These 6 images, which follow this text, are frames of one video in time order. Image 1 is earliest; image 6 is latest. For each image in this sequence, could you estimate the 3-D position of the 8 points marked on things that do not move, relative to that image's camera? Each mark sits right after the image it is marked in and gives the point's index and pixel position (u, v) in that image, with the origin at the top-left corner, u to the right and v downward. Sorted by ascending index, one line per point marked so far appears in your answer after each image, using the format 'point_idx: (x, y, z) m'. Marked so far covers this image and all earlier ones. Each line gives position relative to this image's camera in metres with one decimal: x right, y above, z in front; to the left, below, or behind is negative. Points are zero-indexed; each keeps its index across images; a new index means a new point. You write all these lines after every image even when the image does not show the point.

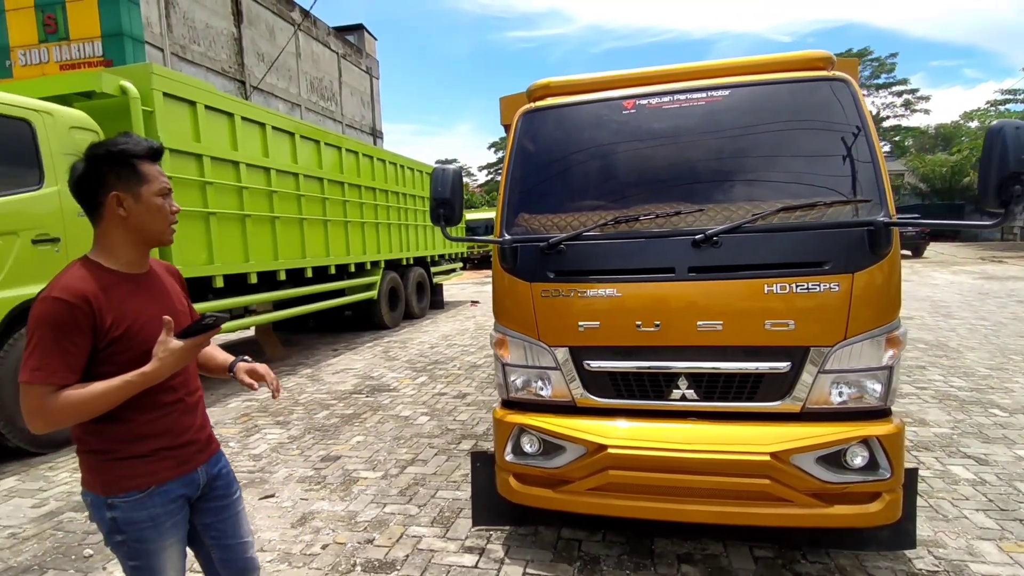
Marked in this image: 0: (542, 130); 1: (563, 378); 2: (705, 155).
0: (+0.2, +0.8, +3.0) m
1: (+0.2, -0.4, +2.5) m
2: (+0.9, +0.6, +2.8) m
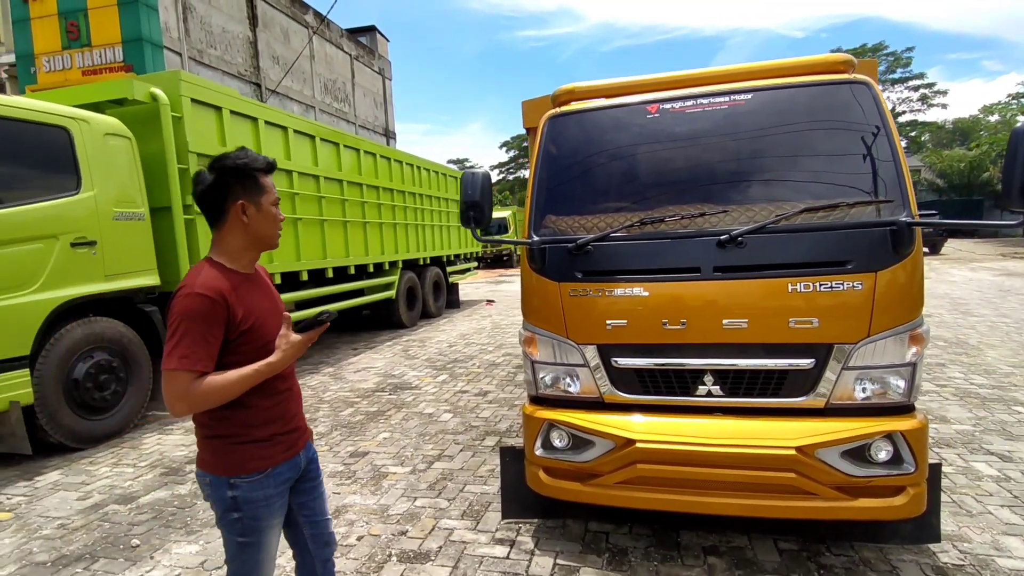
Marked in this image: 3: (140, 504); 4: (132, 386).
0: (+0.3, +0.8, +3.1) m
1: (+0.3, -0.4, +2.5) m
2: (+1.0, +0.6, +2.9) m
3: (-2.2, -1.3, +3.4) m
4: (-3.2, -0.8, +4.9) m
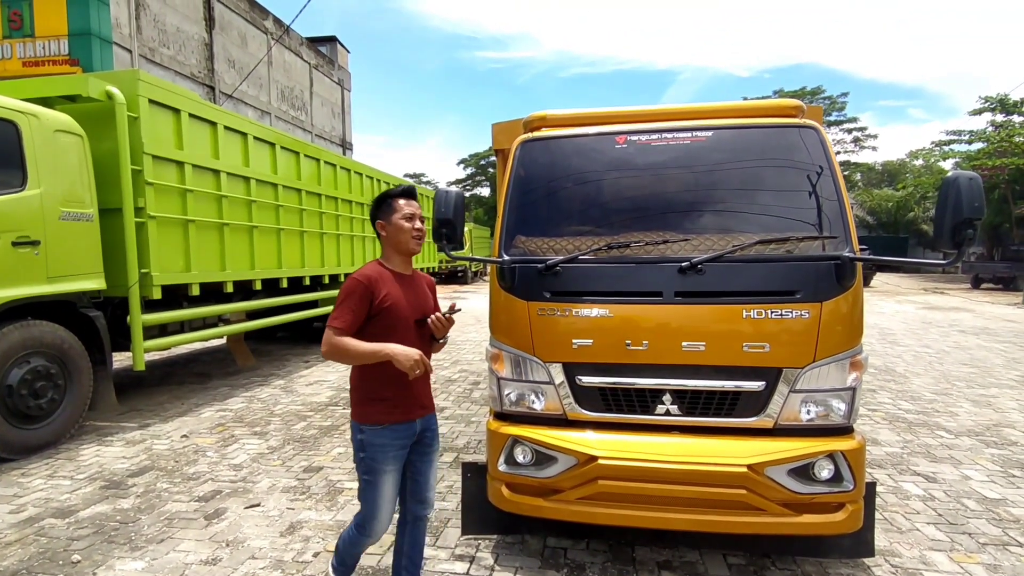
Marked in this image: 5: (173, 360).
0: (+0.2, +0.7, +3.2) m
1: (+0.2, -0.5, +2.6) m
2: (+0.9, +0.5, +3.0) m
3: (-2.4, -1.3, +3.2) m
4: (-3.6, -0.9, +4.7) m
5: (-4.5, -1.0, +7.7) m
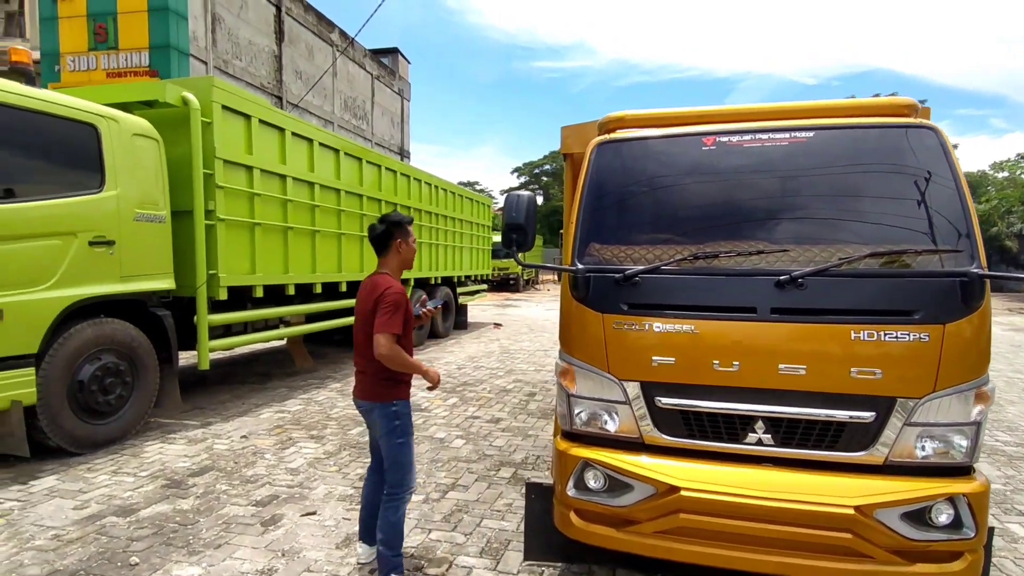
0: (+0.5, +0.6, +3.0) m
1: (+0.5, -0.5, +2.4) m
2: (+1.2, +0.4, +2.8) m
3: (-2.1, -1.3, +3.2) m
4: (-3.1, -0.9, +4.8) m
5: (-3.7, -1.0, +7.9) m
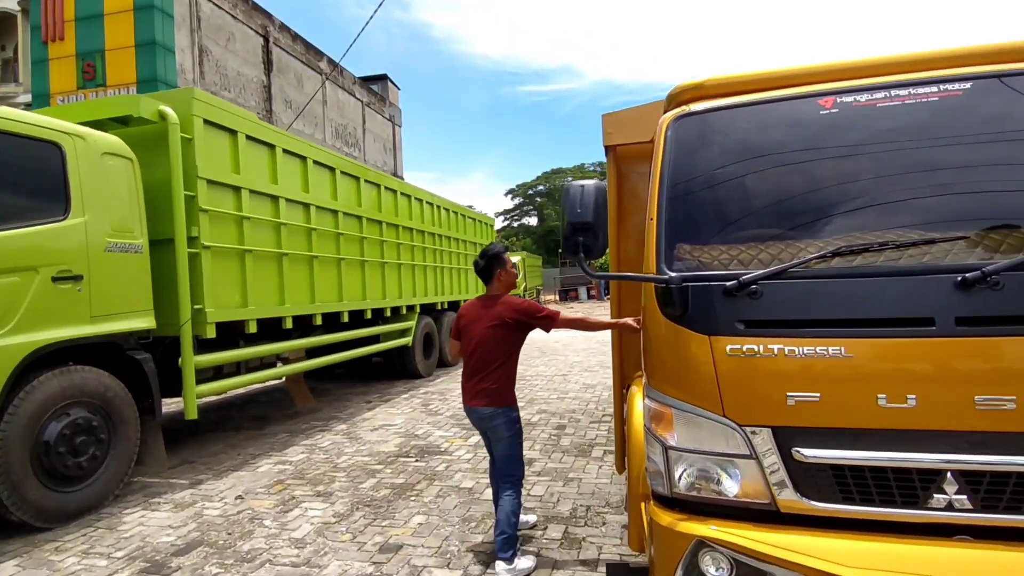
0: (+0.7, +0.6, +2.4) m
1: (+0.8, -0.6, +1.8) m
2: (+1.4, +0.4, +2.2) m
3: (-1.8, -1.5, +2.5) m
4: (-2.8, -1.1, +4.1) m
5: (-3.5, -1.4, +7.2) m
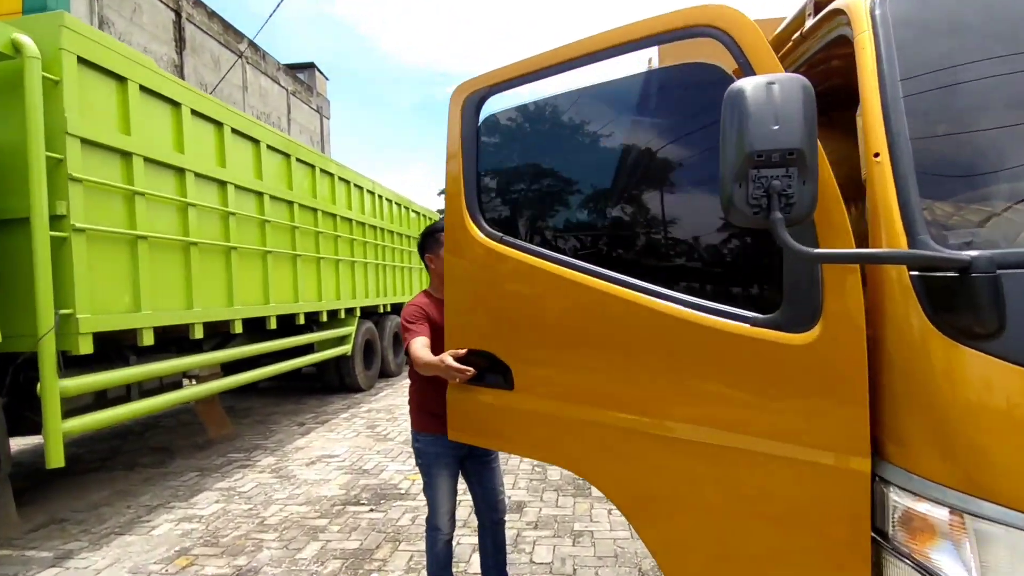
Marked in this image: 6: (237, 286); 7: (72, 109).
0: (+0.9, +0.6, +1.5) m
1: (+1.0, -0.5, +0.9) m
2: (+1.6, +0.4, +1.4) m
3: (-1.6, -1.4, +1.4) m
4: (-2.8, -1.1, +2.8) m
5: (-3.8, -1.4, +5.7) m
6: (-2.5, 0.0, +5.2) m
7: (-2.6, +1.1, +3.5) m
